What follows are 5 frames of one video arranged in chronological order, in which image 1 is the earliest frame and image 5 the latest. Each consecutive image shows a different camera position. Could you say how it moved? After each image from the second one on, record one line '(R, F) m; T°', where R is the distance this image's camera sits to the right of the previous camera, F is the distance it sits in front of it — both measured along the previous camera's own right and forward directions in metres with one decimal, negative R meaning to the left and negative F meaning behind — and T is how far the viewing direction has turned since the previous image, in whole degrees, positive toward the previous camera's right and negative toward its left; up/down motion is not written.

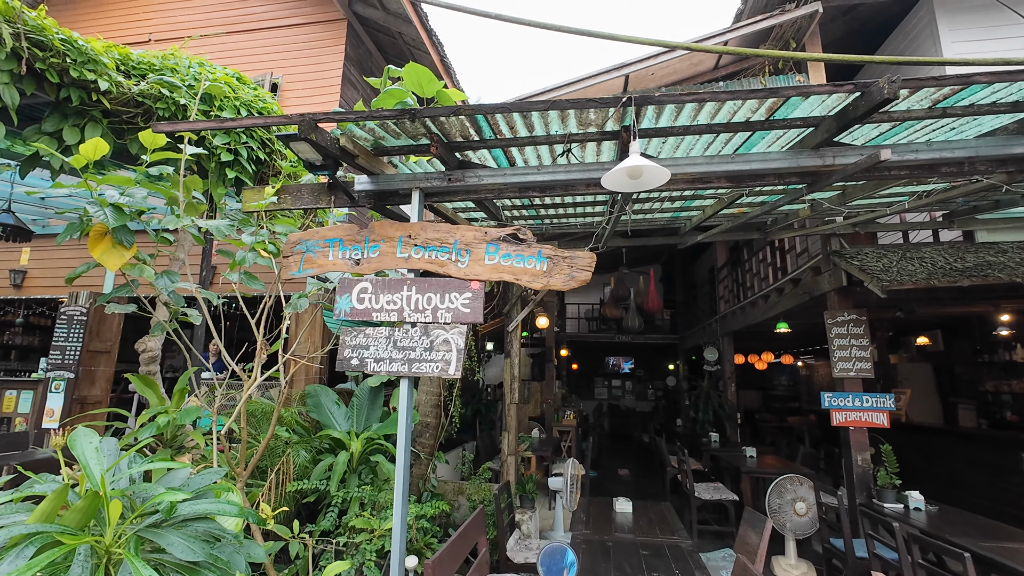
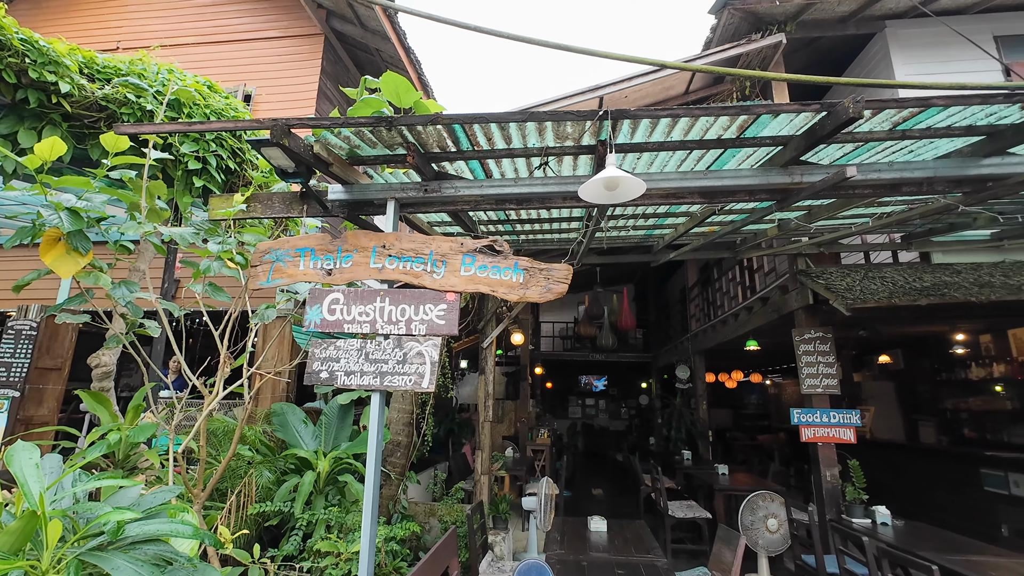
(0.0, 0.0) m; +3°
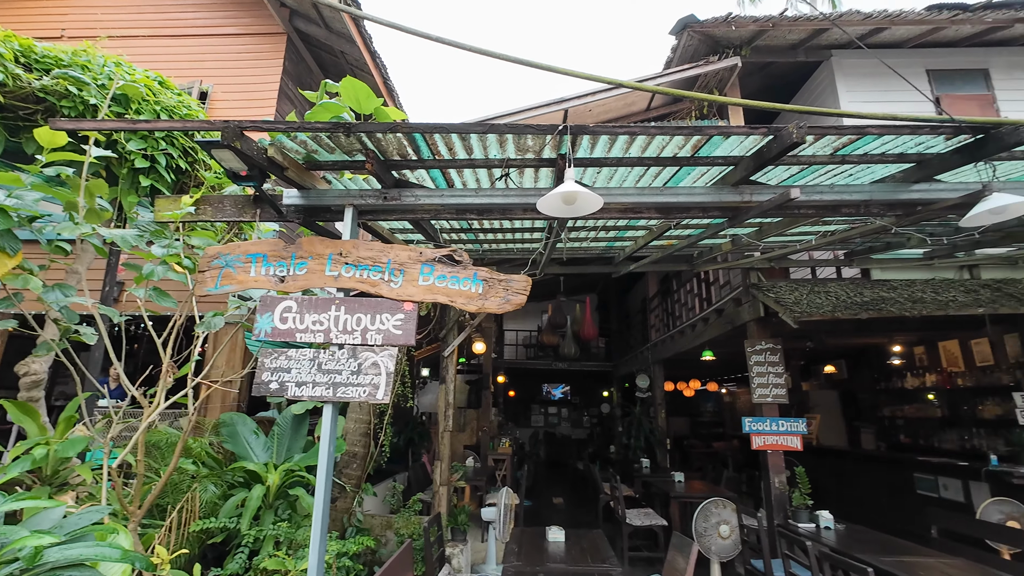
(0.0, 0.0) m; +4°
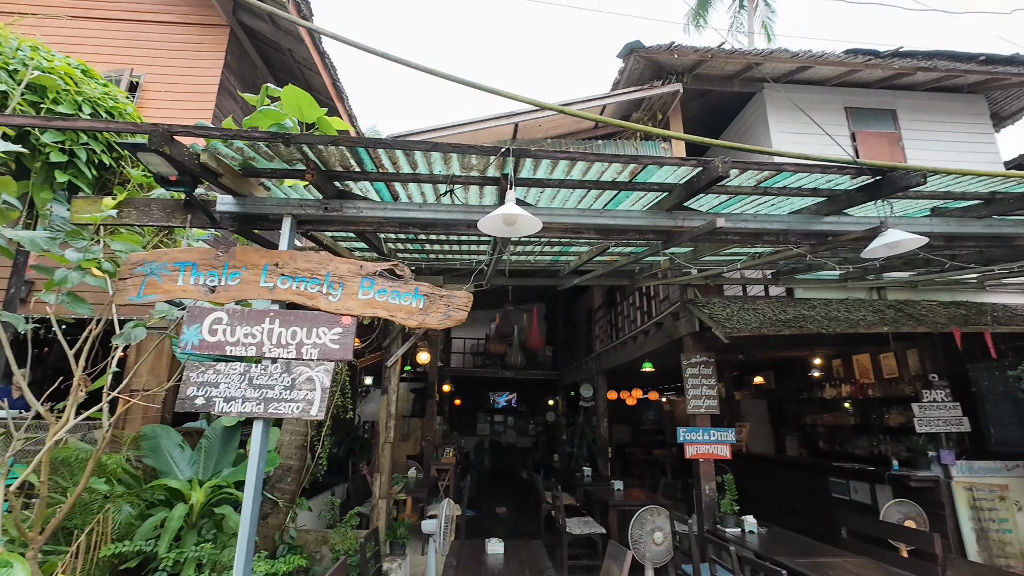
(0.0, 0.0) m; +6°
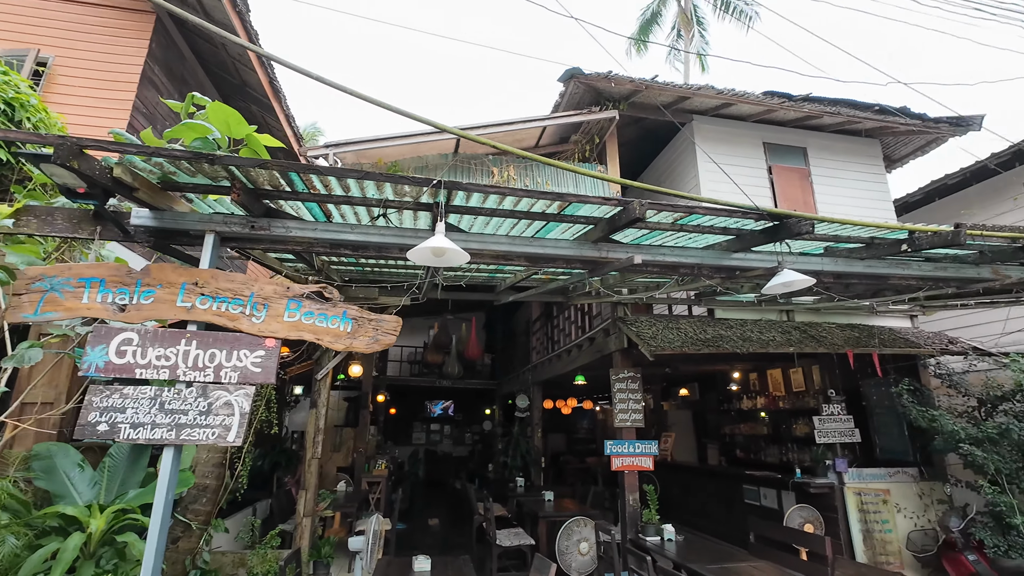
(+0.1, -0.1) m; +7°
